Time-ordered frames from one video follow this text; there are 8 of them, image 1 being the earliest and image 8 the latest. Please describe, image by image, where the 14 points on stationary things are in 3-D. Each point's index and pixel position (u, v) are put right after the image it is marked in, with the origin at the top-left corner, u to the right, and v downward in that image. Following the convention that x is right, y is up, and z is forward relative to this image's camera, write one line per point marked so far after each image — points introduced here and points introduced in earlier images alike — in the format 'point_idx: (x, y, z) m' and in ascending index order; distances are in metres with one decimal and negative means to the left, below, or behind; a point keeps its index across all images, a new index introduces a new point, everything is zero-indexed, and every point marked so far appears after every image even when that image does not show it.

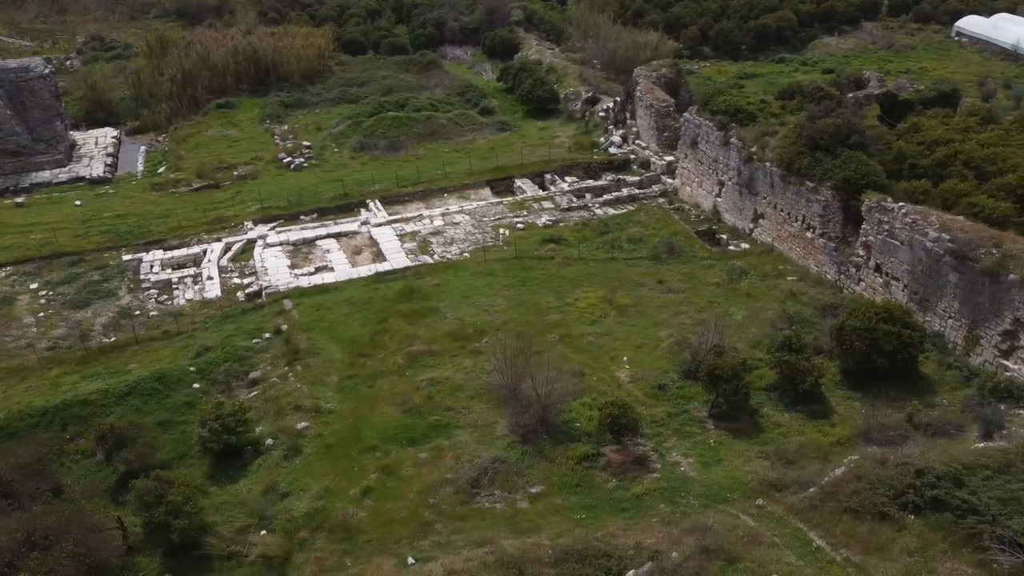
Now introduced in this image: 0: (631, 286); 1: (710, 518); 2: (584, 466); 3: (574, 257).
0: (+2.5, 0.0, +16.9) m
1: (+2.4, -2.8, +10.2) m
2: (+1.0, -2.5, +11.5) m
3: (+1.4, +0.7, +18.3) m
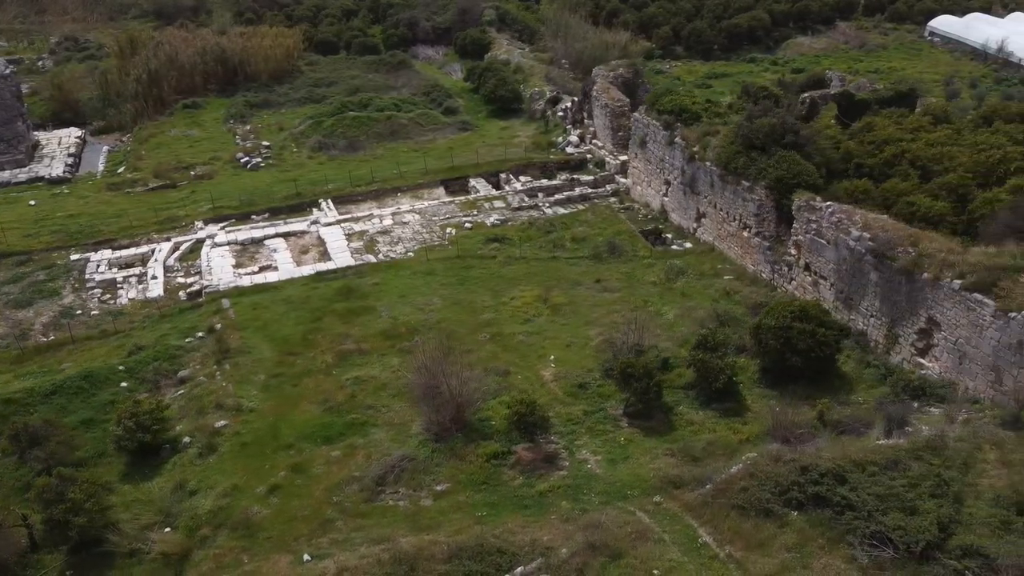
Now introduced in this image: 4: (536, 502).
0: (+1.2, +0.1, +17.0) m
1: (+1.2, -2.8, +10.2) m
2: (-0.3, -2.4, +11.6) m
3: (+0.1, +0.7, +18.3) m
4: (+0.3, -2.8, +10.9) m
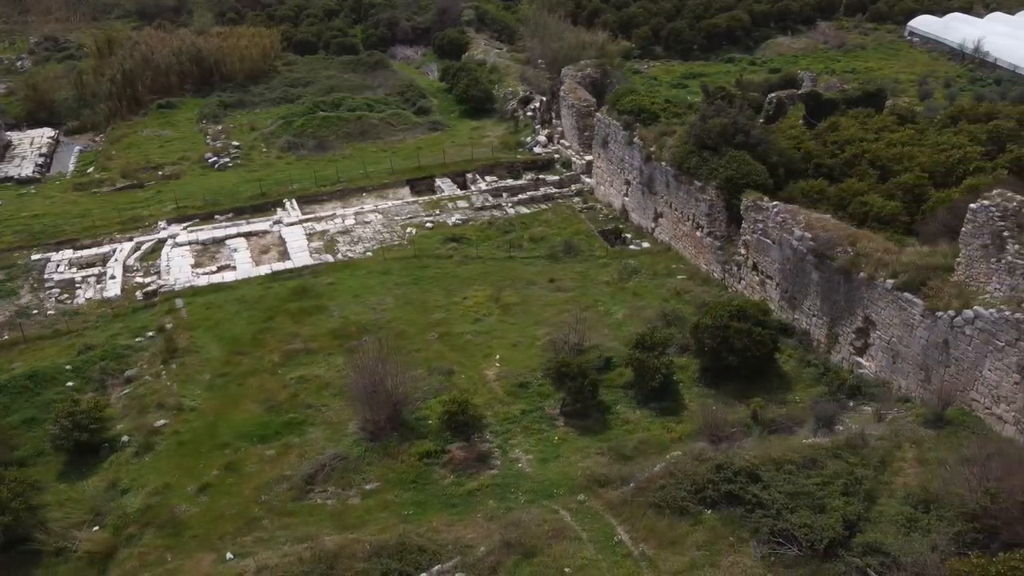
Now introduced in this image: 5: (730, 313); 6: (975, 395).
0: (+0.2, +0.1, +17.1) m
1: (+0.2, -2.8, +10.3) m
2: (-1.3, -2.4, +11.6) m
3: (-0.9, +0.7, +18.4) m
4: (-0.6, -2.8, +10.9) m
5: (+3.5, -0.4, +13.1) m
6: (+6.0, -1.4, +10.7) m
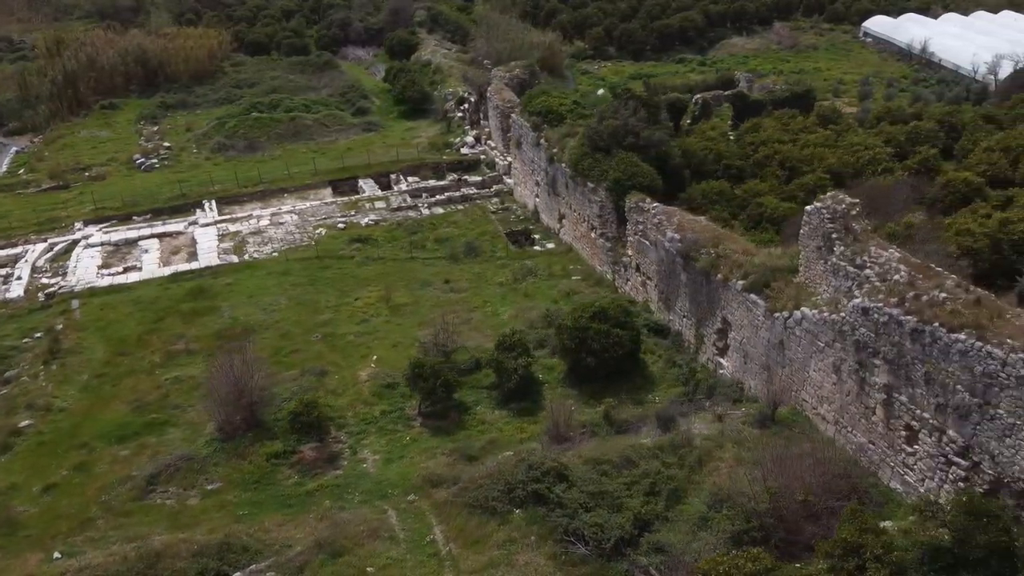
0: (-2.0, +0.1, +17.2) m
1: (-2.0, -2.8, +10.4) m
2: (-3.4, -2.5, +11.7) m
3: (-3.1, +0.7, +18.5) m
4: (-2.8, -2.8, +11.0) m
5: (+1.3, -0.4, +13.2) m
6: (+3.9, -1.4, +10.8) m
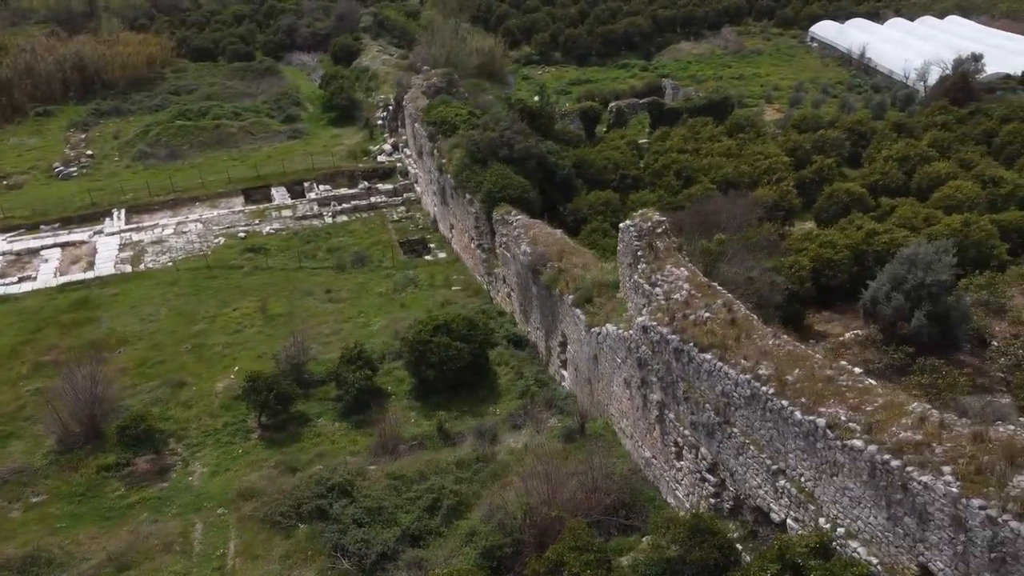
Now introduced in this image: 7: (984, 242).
0: (-4.5, -0.2, +17.4) m
1: (-4.5, -3.1, +10.6) m
2: (-6.0, -2.7, +11.9) m
3: (-5.6, +0.5, +18.7) m
4: (-5.3, -3.1, +11.2) m
5: (-1.2, -0.6, +13.4) m
6: (+1.3, -1.6, +11.0) m
7: (+9.0, +0.9, +15.7) m
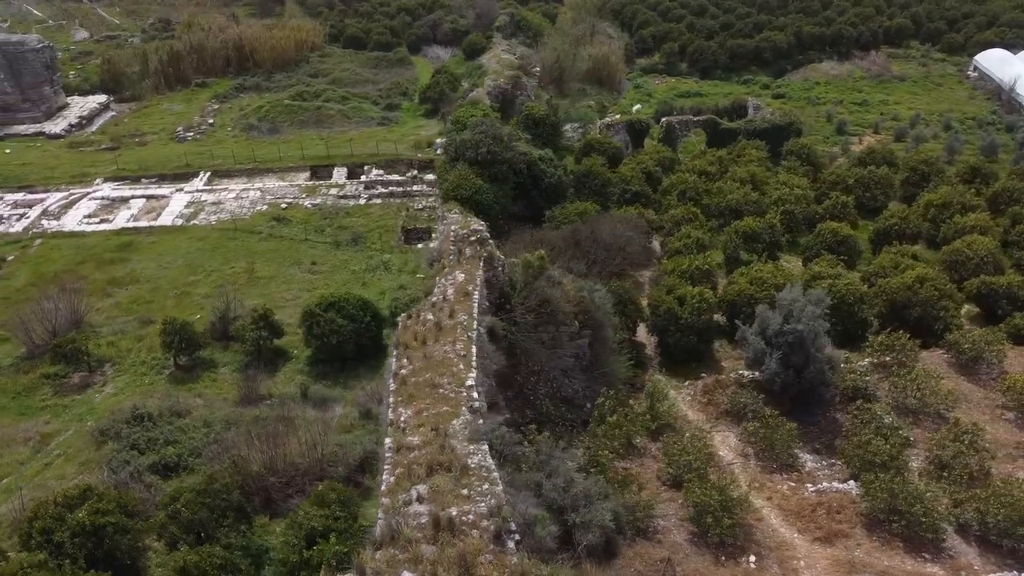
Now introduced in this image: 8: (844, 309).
0: (-5.3, +0.6, +19.5) m
1: (-7.4, -2.2, +13.0) m
2: (-8.4, -1.6, +14.6) m
3: (-6.0, +1.4, +21.0) m
4: (-8.0, -2.1, +13.8) m
5: (-3.2, -0.3, +14.8) m
6: (-1.5, -1.6, +11.9) m
7: (+7.4, -0.2, +14.5) m
8: (+5.9, -0.4, +14.6) m
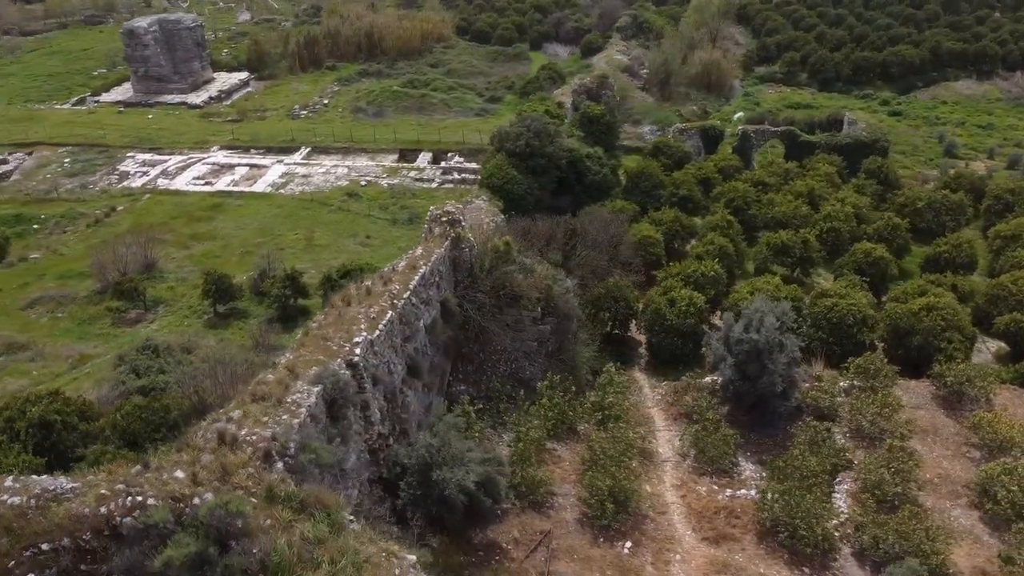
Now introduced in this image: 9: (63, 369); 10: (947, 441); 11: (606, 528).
0: (-4.3, +1.4, +21.1) m
1: (-7.8, -1.1, +15.1) m
2: (-8.4, -0.5, +16.9) m
3: (-4.6, +2.2, +22.7) m
4: (-8.3, -1.0, +16.1) m
5: (-3.2, +0.3, +16.2) m
6: (-2.1, -1.1, +13.0) m
7: (+7.2, -0.7, +13.9) m
8: (+5.7, -0.7, +14.3) m
9: (-7.6, -1.4, +14.0) m
10: (+6.3, -2.2, +11.9) m
11: (+1.2, -2.9, +10.0) m
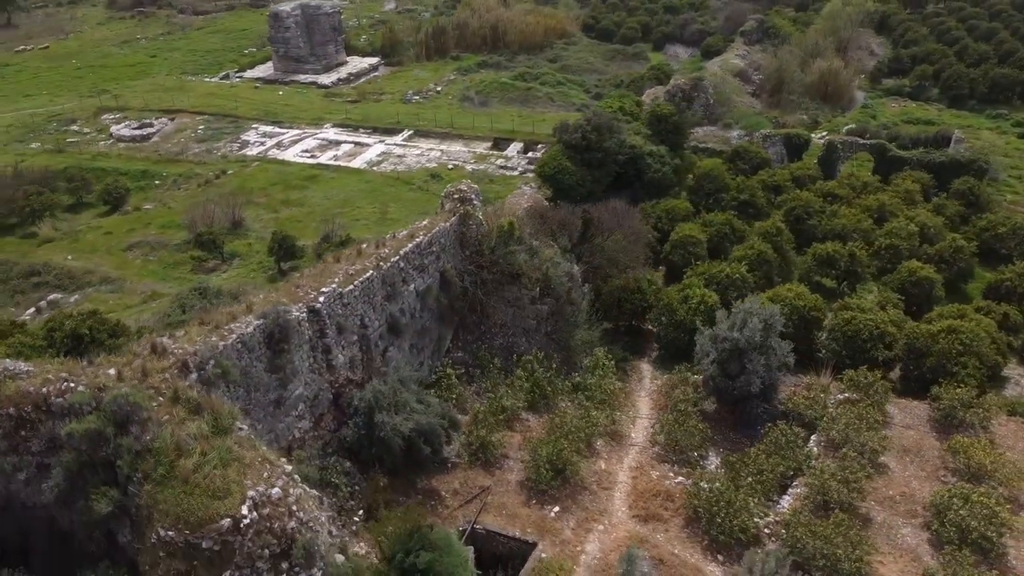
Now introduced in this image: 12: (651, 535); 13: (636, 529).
0: (-2.6, +2.1, +22.5) m
1: (-7.3, 0.0, +17.2) m
2: (-7.6, +0.7, +19.1) m
3: (-2.5, +2.9, +24.1) m
4: (-7.6, +0.2, +18.2) m
5: (-2.5, +1.0, +17.5) m
6: (-2.1, -0.6, +14.2) m
7: (+7.2, -1.1, +13.5) m
8: (+5.8, -0.9, +14.1) m
9: (-7.4, -0.3, +16.0) m
10: (+5.8, -2.5, +11.6) m
11: (+0.4, -2.7, +10.7) m
12: (+1.7, -3.0, +10.1) m
13: (+1.6, -3.0, +10.3) m
